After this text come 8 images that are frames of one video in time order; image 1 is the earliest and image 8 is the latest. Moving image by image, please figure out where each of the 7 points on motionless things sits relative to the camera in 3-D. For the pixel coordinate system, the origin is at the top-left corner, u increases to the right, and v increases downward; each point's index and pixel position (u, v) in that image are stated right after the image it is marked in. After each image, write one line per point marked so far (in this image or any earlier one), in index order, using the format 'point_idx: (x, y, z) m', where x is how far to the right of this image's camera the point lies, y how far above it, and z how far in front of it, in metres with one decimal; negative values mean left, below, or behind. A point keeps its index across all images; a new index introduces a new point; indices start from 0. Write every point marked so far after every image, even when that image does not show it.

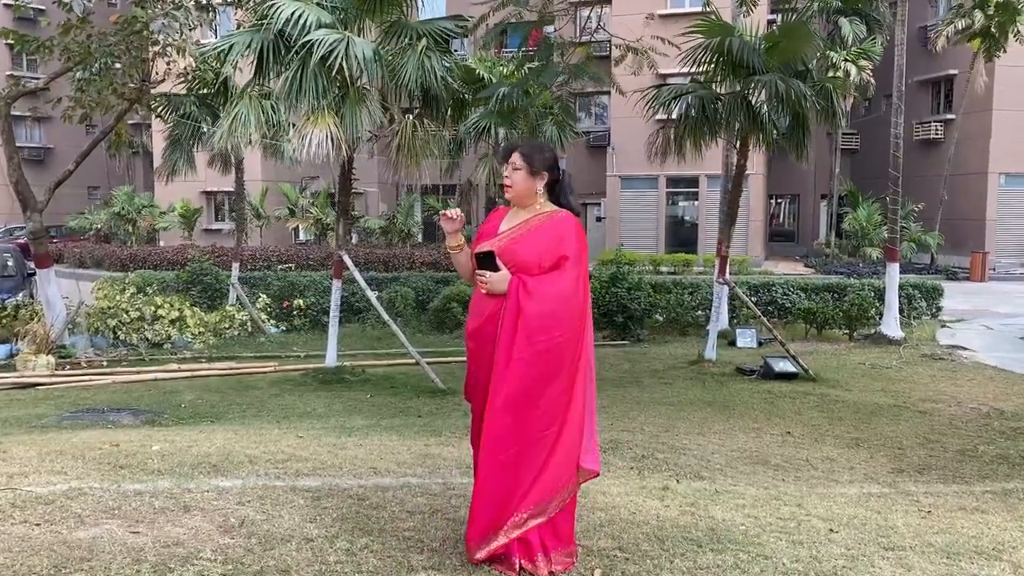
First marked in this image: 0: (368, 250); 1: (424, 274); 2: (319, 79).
0: (-2.7, +0.7, +16.3) m
1: (-1.3, +0.2, +12.3) m
2: (-1.5, +1.7, +7.0) m
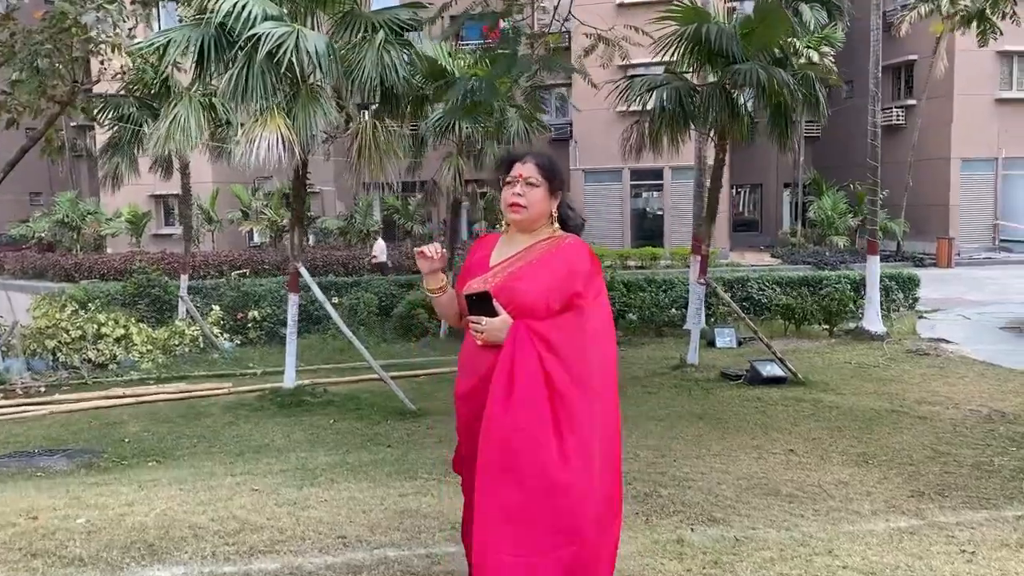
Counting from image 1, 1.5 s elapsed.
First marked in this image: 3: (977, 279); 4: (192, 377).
0: (-3.3, +0.6, +15.6) m
1: (-1.7, +0.2, +11.8) m
2: (-1.8, +1.5, +6.4) m
3: (+8.1, +0.1, +15.3) m
4: (-3.2, -0.9, +8.8) m
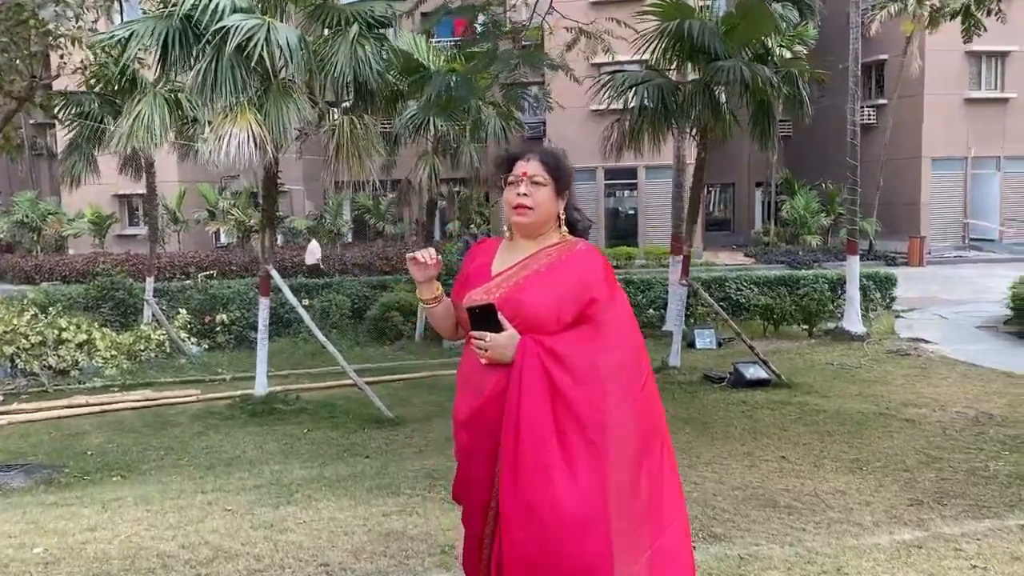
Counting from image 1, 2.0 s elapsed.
0: (-3.8, +0.6, +15.3) m
1: (-2.0, +0.1, +11.5) m
2: (-1.9, +1.5, +6.1) m
3: (+7.7, +0.2, +15.4) m
4: (-3.4, -0.9, +8.4) m
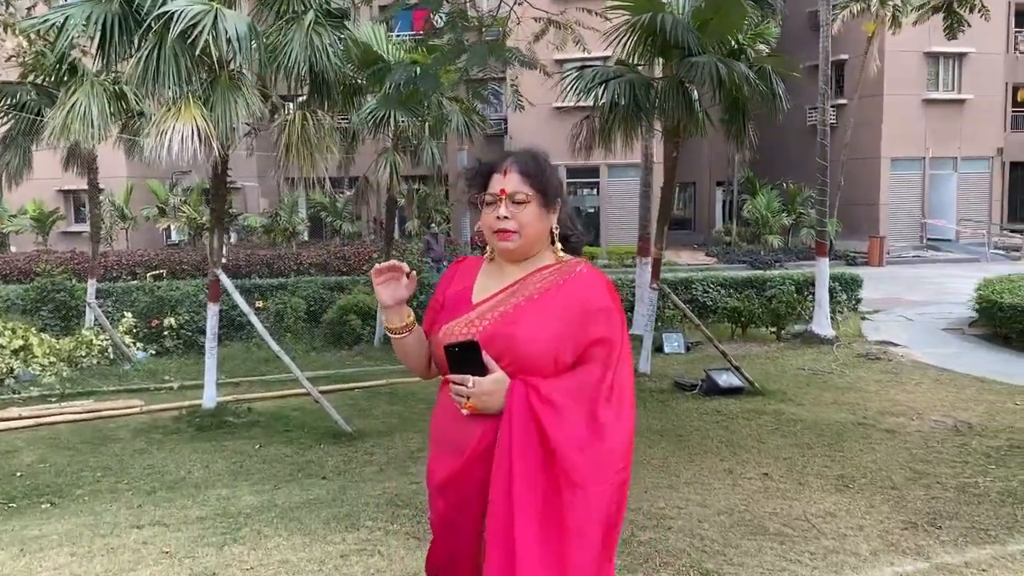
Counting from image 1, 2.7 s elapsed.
0: (-4.4, +0.6, +14.8) m
1: (-2.5, +0.1, +11.0) m
2: (-2.1, +1.5, +5.7) m
3: (+7.0, +0.2, +15.4) m
4: (-3.7, -0.9, +7.9) m
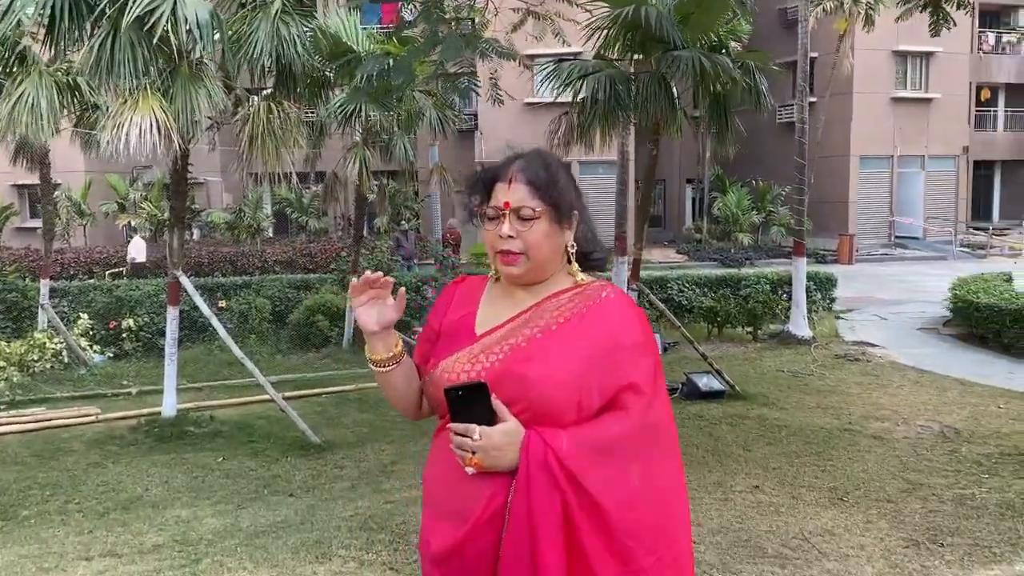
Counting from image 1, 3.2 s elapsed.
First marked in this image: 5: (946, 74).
0: (-4.9, +0.6, +14.3) m
1: (-2.8, +0.1, +10.7) m
2: (-2.3, +1.5, +5.3) m
3: (+6.5, +0.2, +15.4) m
4: (-3.9, -1.0, +7.6) m
5: (+9.8, +4.9, +19.9) m
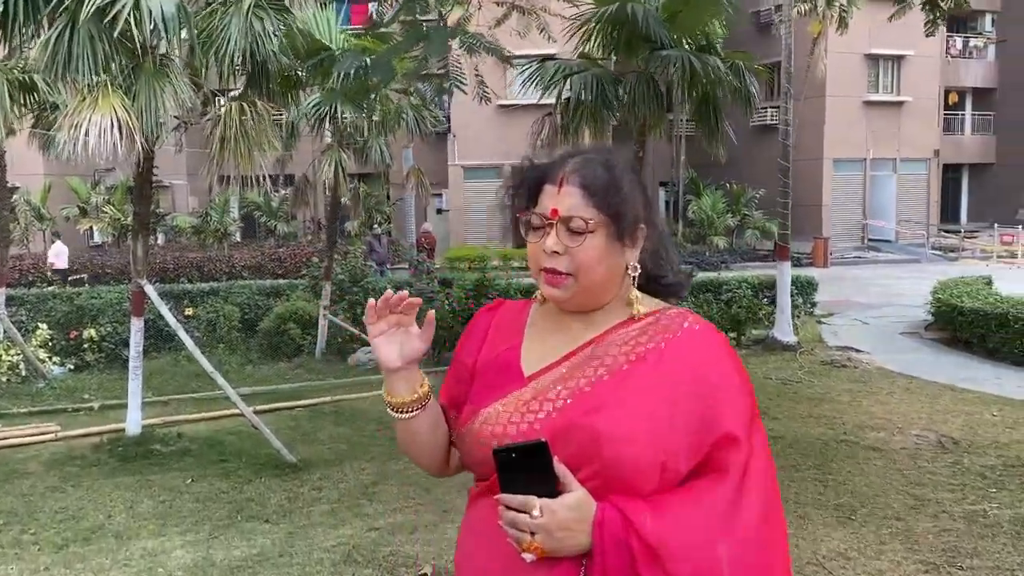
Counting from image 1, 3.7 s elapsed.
0: (-5.3, +0.5, +13.9) m
1: (-3.1, 0.0, +10.3) m
2: (-2.4, +1.4, +5.0) m
3: (+6.1, +0.1, +15.3) m
4: (-4.1, -1.0, +7.1) m
5: (+9.2, +4.8, +20.0) m
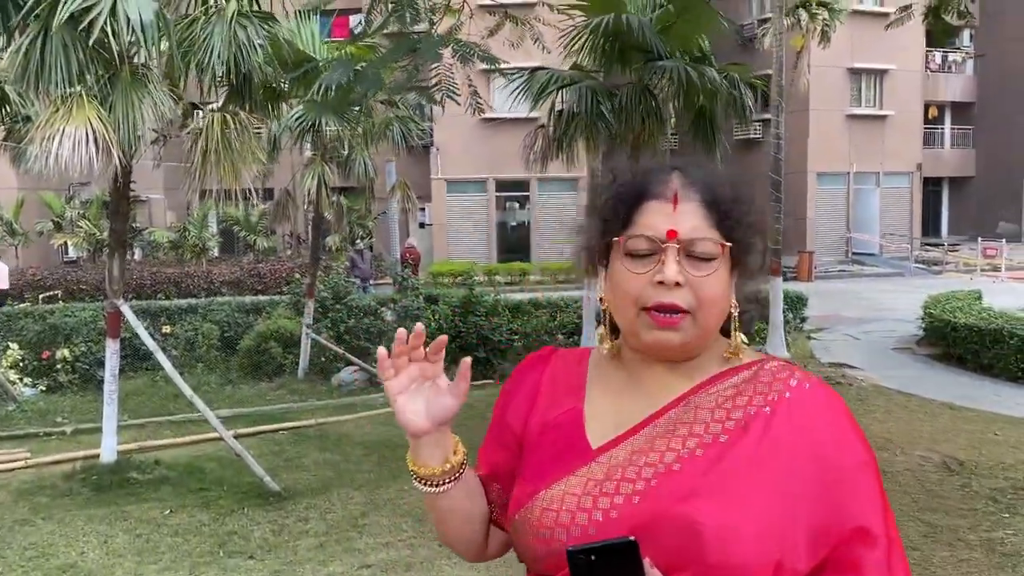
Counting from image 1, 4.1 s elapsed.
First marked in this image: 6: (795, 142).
0: (-5.5, +0.2, +13.6) m
1: (-3.2, -0.2, +10.0) m
2: (-2.4, +1.3, +4.8) m
3: (+5.8, -0.1, +15.3) m
4: (-4.2, -1.2, +6.8) m
5: (+8.8, +4.5, +20.1) m
6: (+6.3, +3.3, +19.6) m
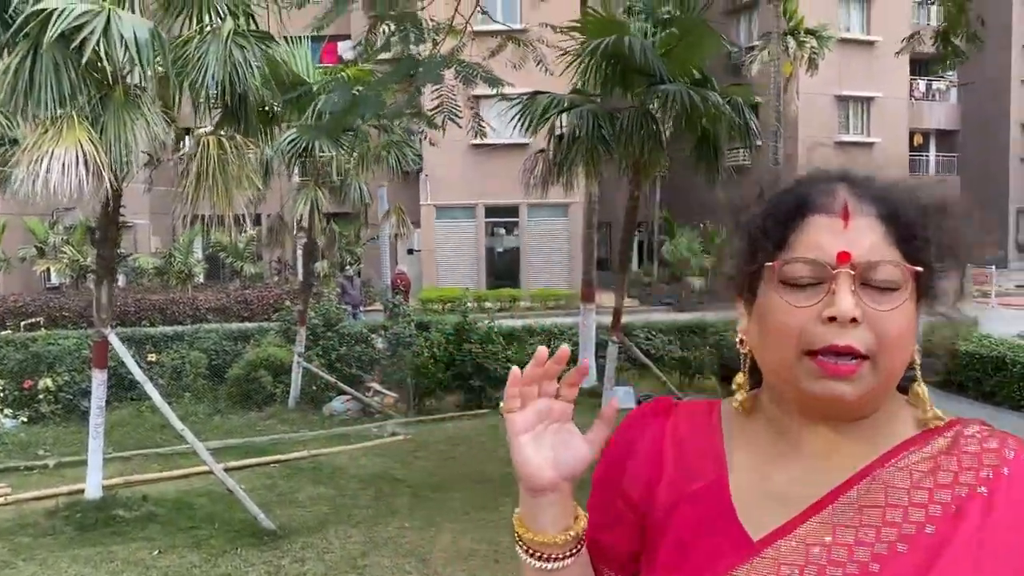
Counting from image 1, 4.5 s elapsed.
0: (-5.6, -0.2, +13.3) m
1: (-3.3, -0.5, +9.8) m
2: (-2.4, +1.1, +4.6) m
3: (+5.6, -0.6, +15.2) m
4: (-4.2, -1.4, +6.6) m
5: (+8.6, +3.9, +20.2) m
6: (+6.1, +2.7, +19.6) m
